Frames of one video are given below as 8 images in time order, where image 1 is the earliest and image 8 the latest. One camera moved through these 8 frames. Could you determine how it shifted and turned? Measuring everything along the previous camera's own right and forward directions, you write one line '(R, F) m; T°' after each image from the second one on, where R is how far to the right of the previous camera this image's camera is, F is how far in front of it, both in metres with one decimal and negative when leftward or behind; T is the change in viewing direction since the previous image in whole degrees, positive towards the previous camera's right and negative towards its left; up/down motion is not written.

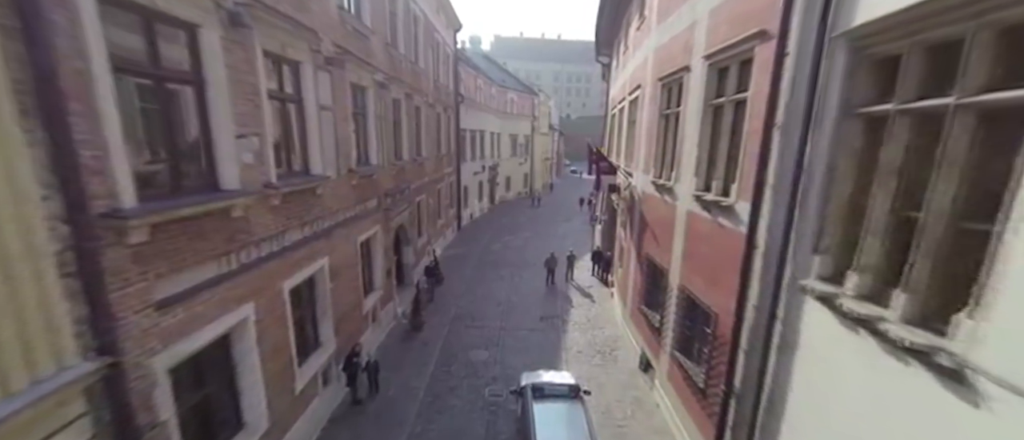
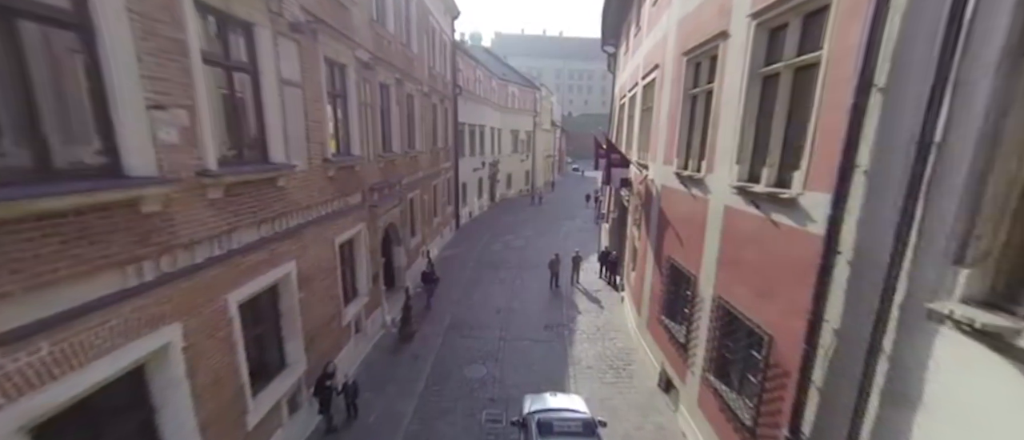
(0.0, +1.1) m; 0°
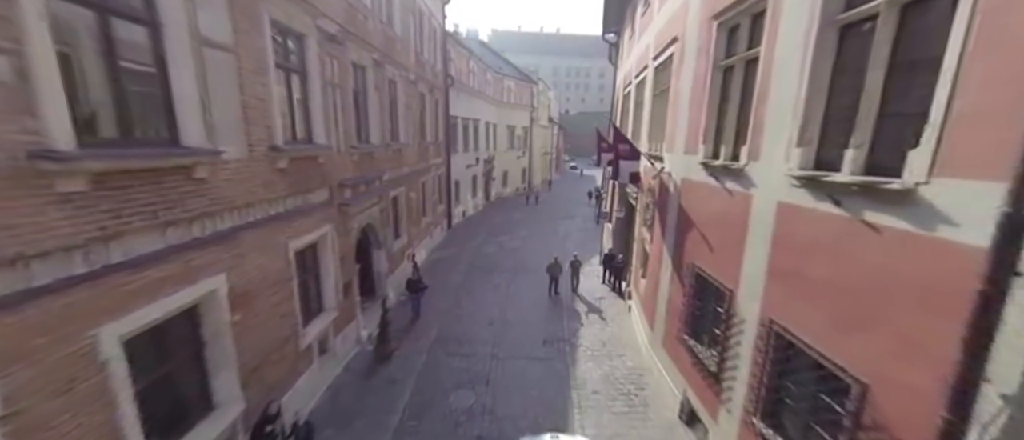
(+0.1, +1.3) m; 0°
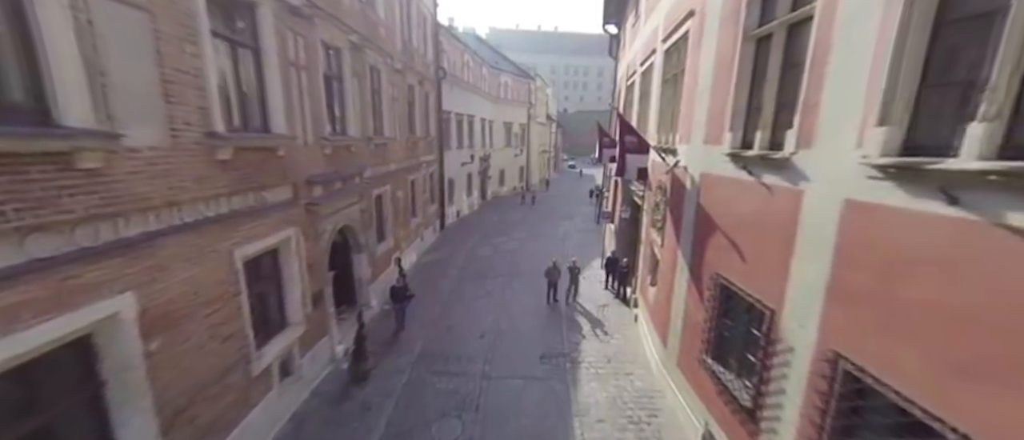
(+0.1, +1.0) m; 0°
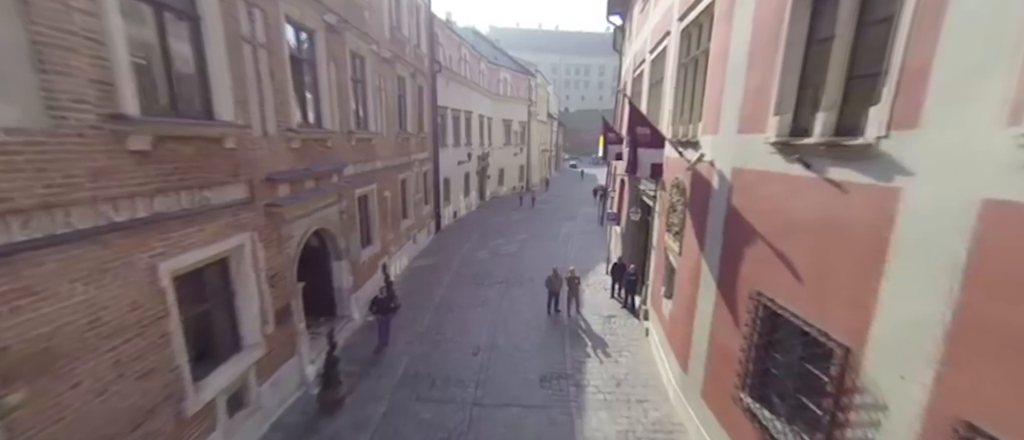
(+0.1, +1.0) m; 0°
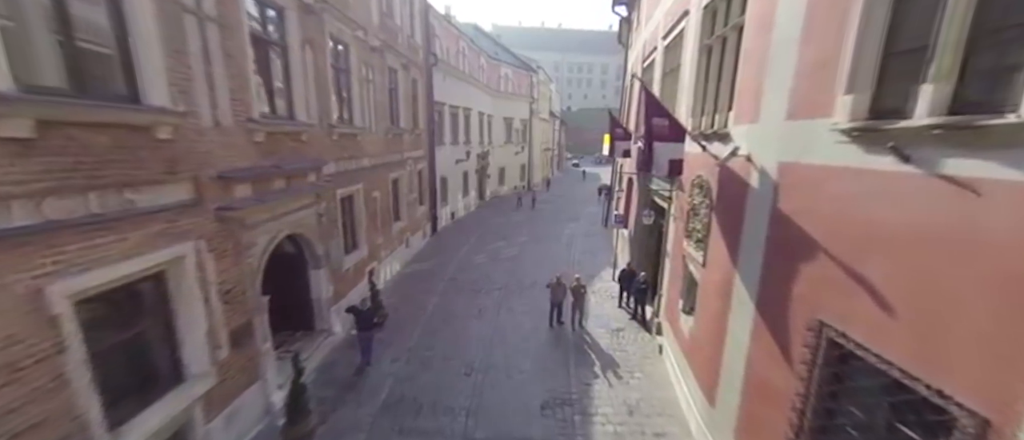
(+0.1, +1.0) m; 0°
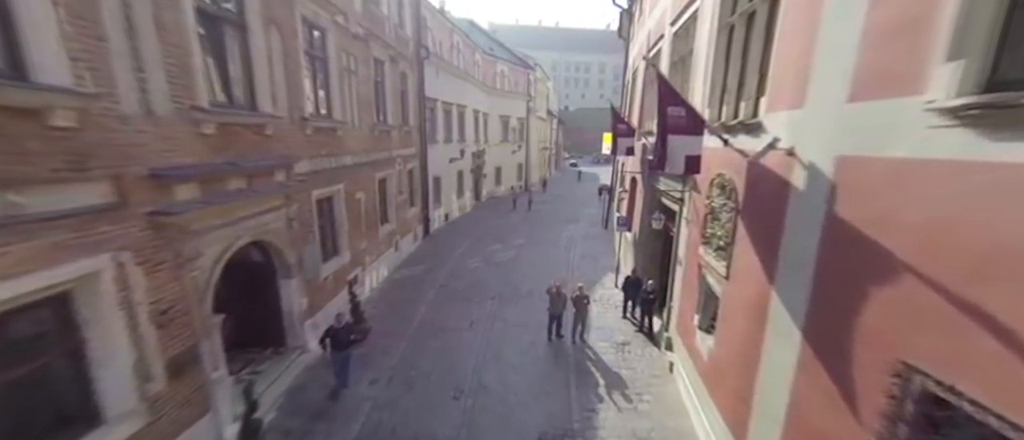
(+0.1, +0.8) m; 0°
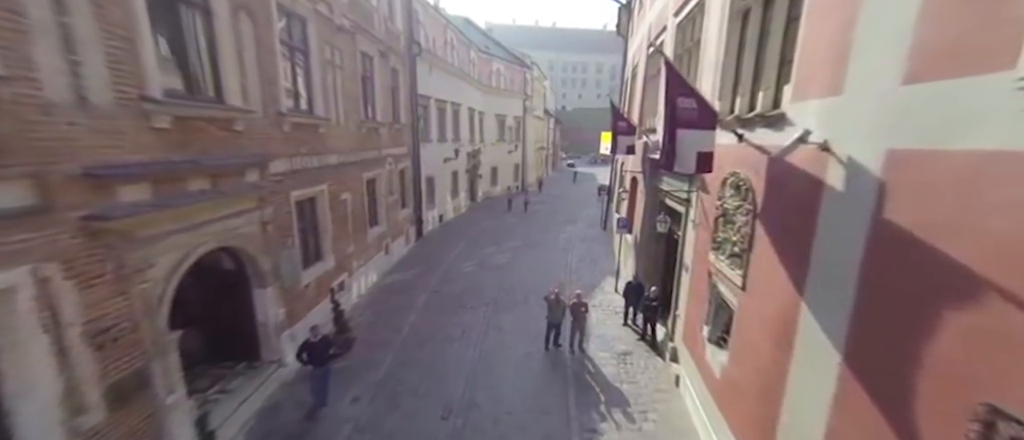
(+0.1, +0.5) m; 0°
